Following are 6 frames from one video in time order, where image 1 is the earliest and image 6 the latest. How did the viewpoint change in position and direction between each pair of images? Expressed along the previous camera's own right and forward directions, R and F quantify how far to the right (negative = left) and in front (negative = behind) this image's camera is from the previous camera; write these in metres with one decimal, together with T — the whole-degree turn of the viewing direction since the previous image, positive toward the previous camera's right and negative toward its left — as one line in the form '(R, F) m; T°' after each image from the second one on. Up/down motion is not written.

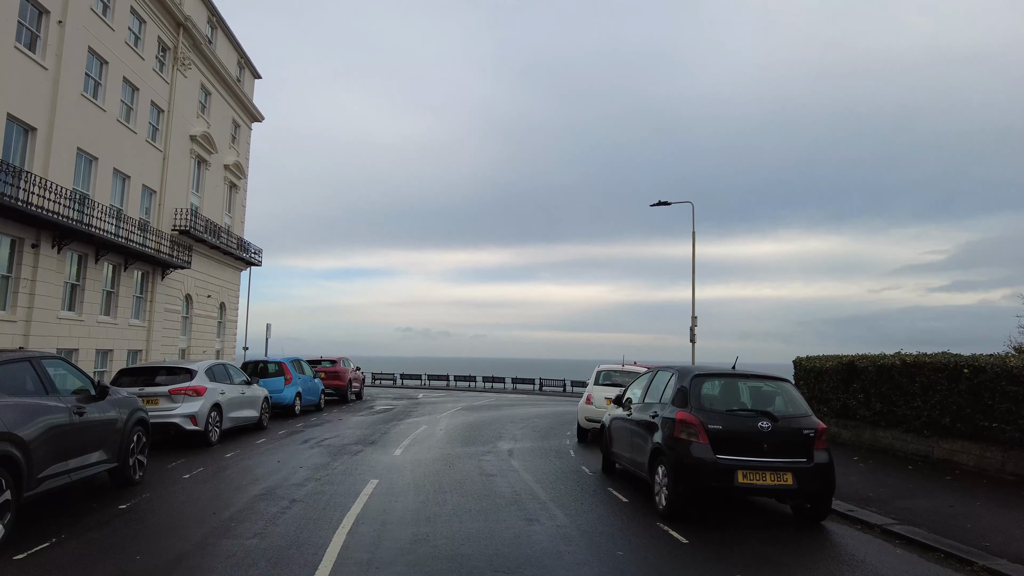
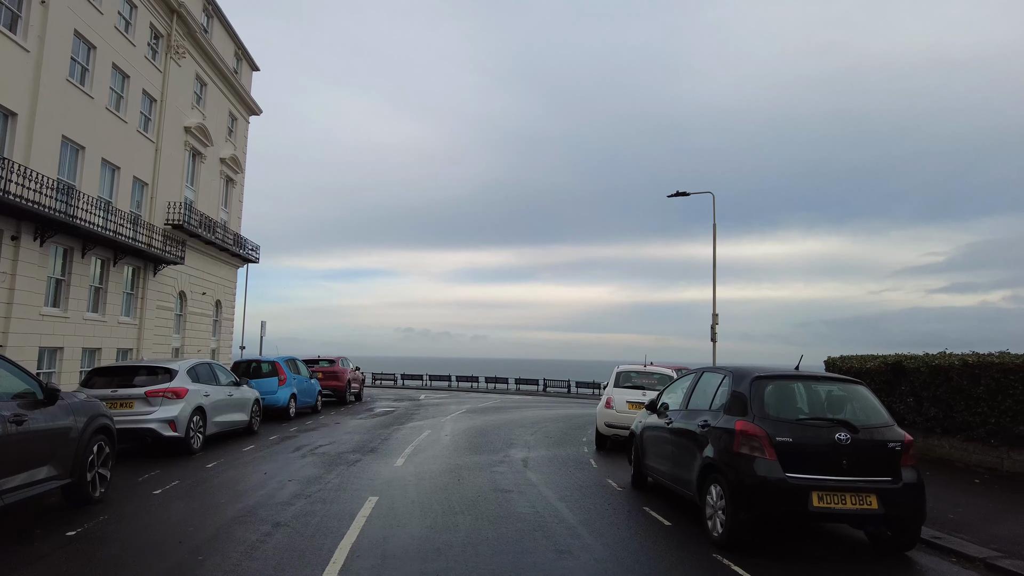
(-0.2, +1.1) m; 0°
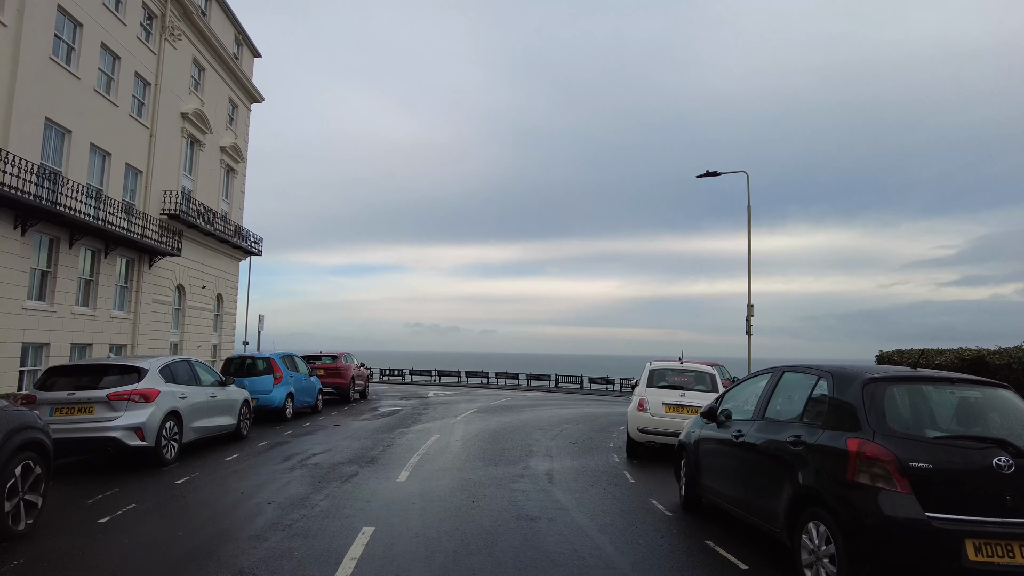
(-0.2, +1.4) m; -1°
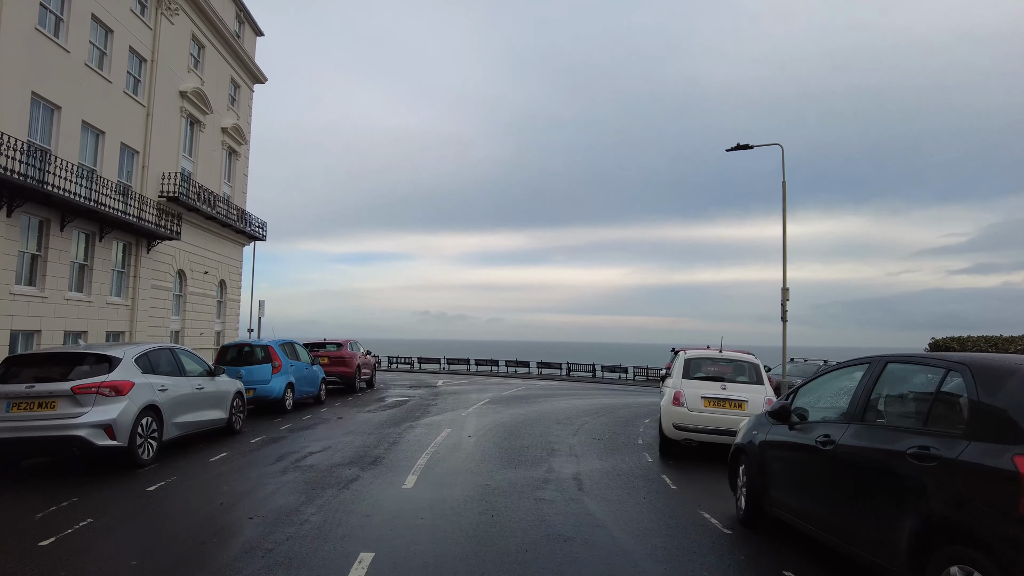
(-0.2, +1.1) m; -1°
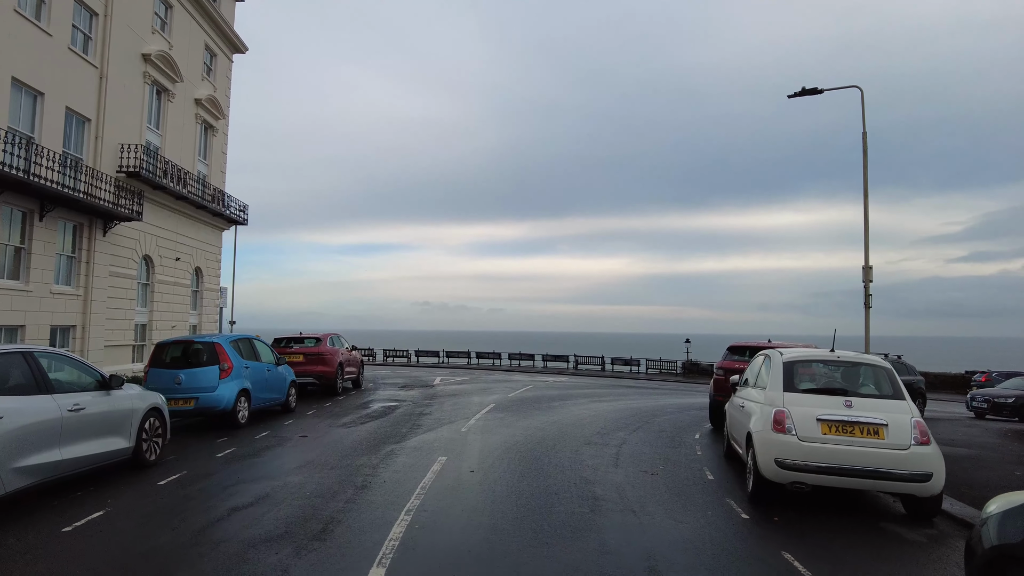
(-0.2, +3.0) m; 0°
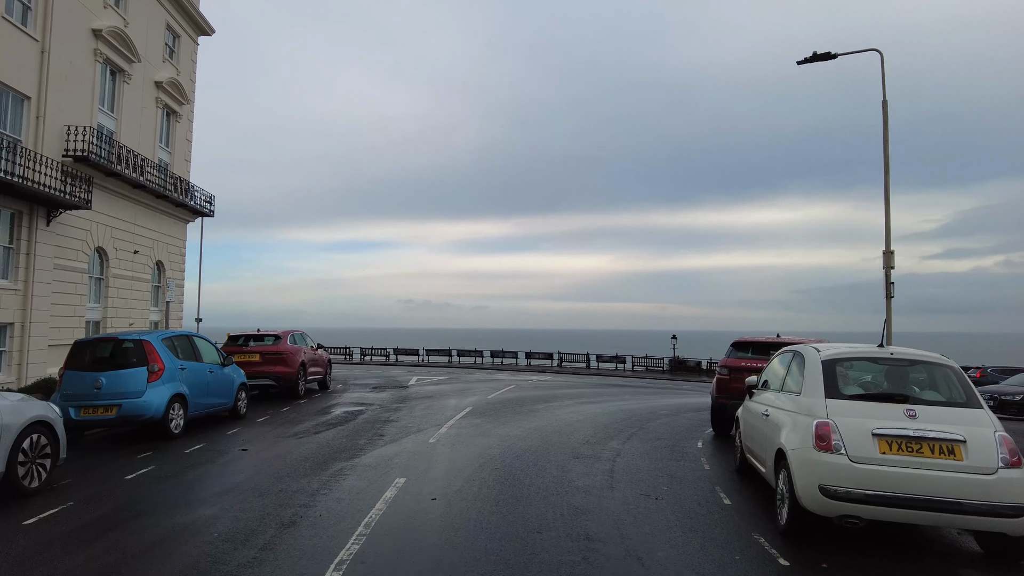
(+0.1, +1.4) m; +1°
